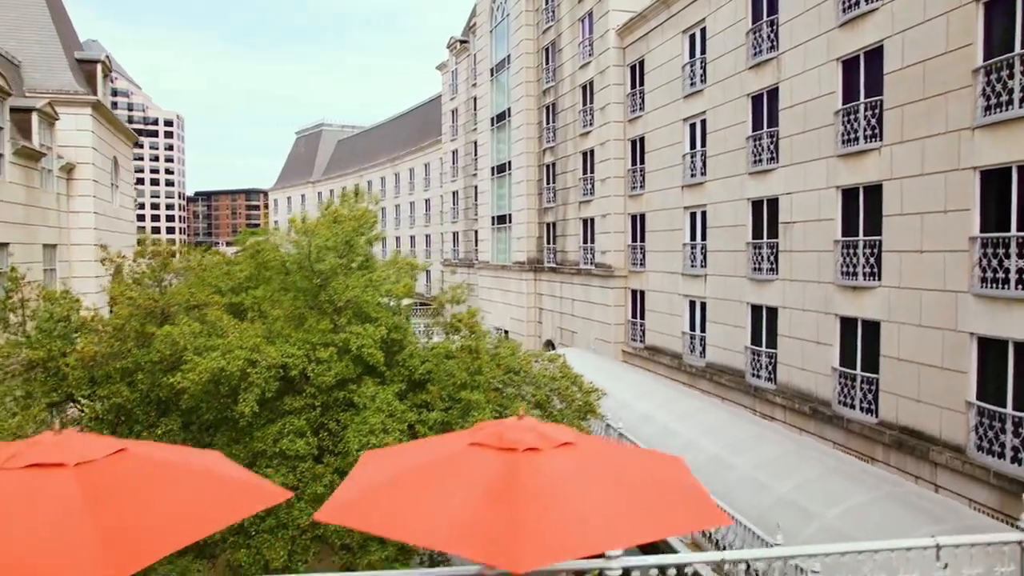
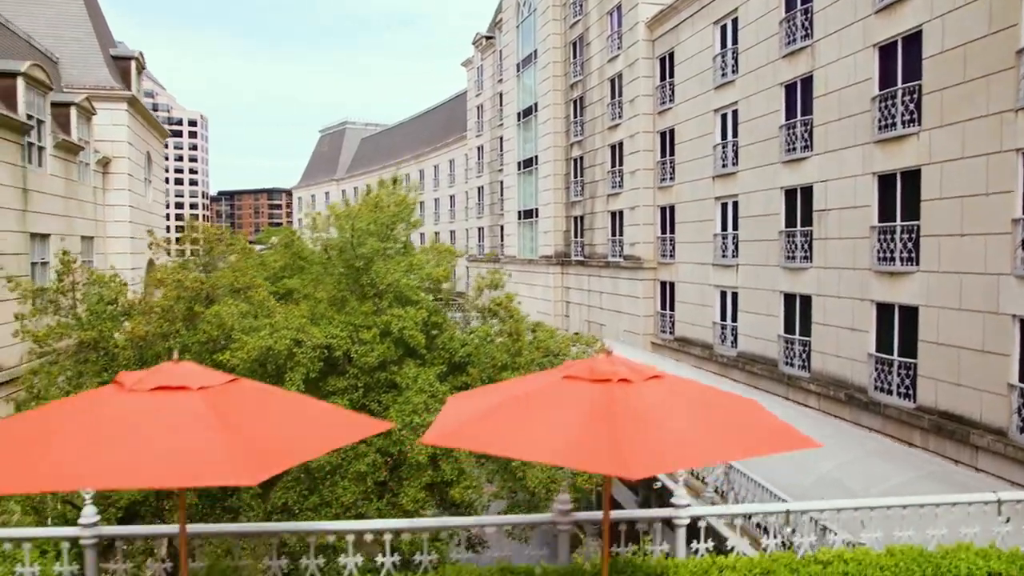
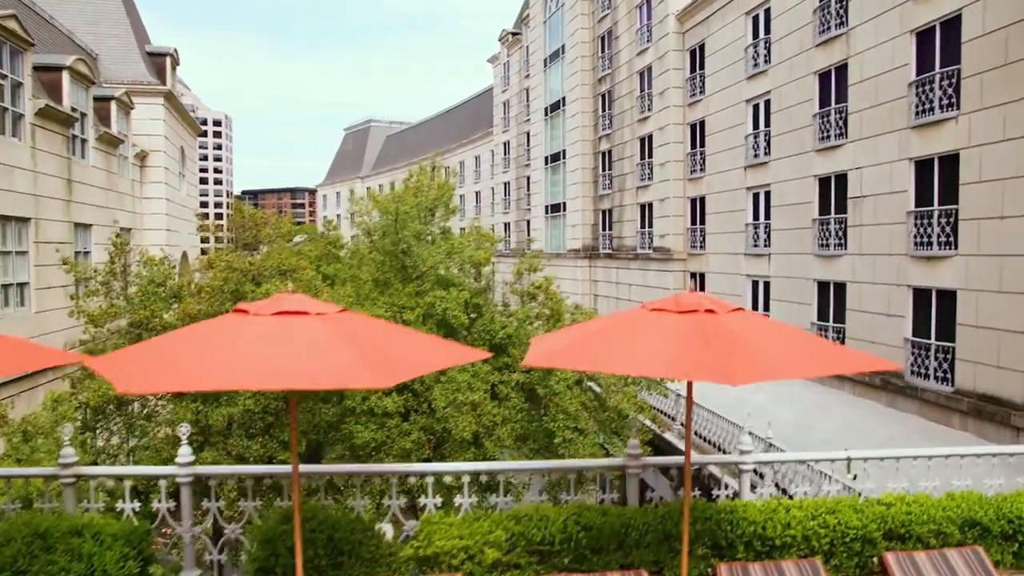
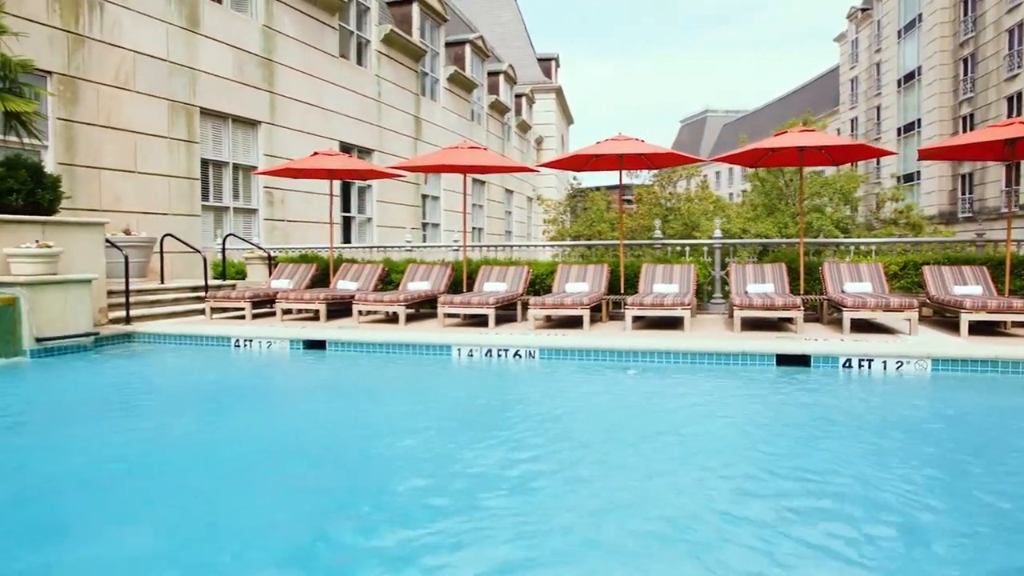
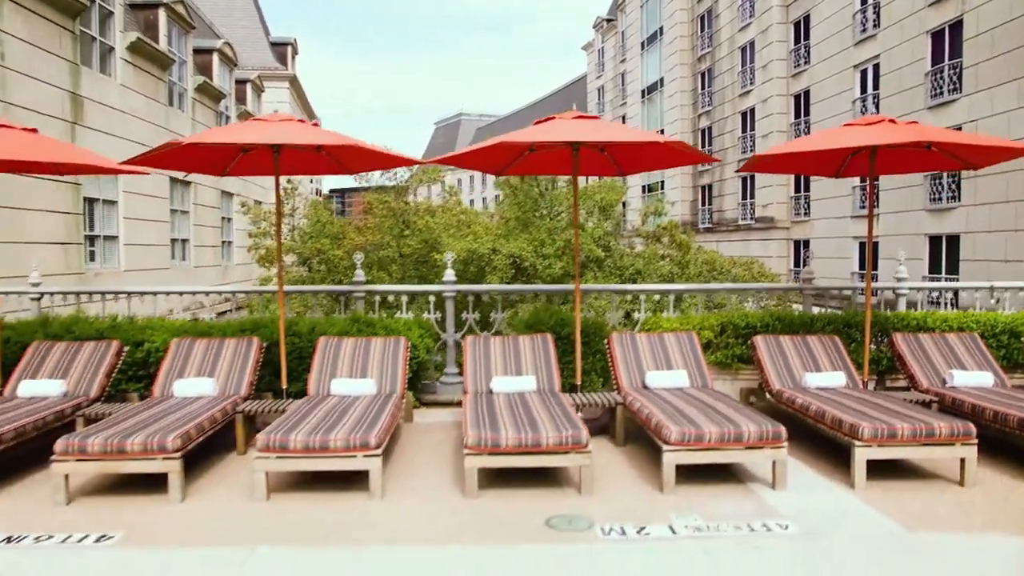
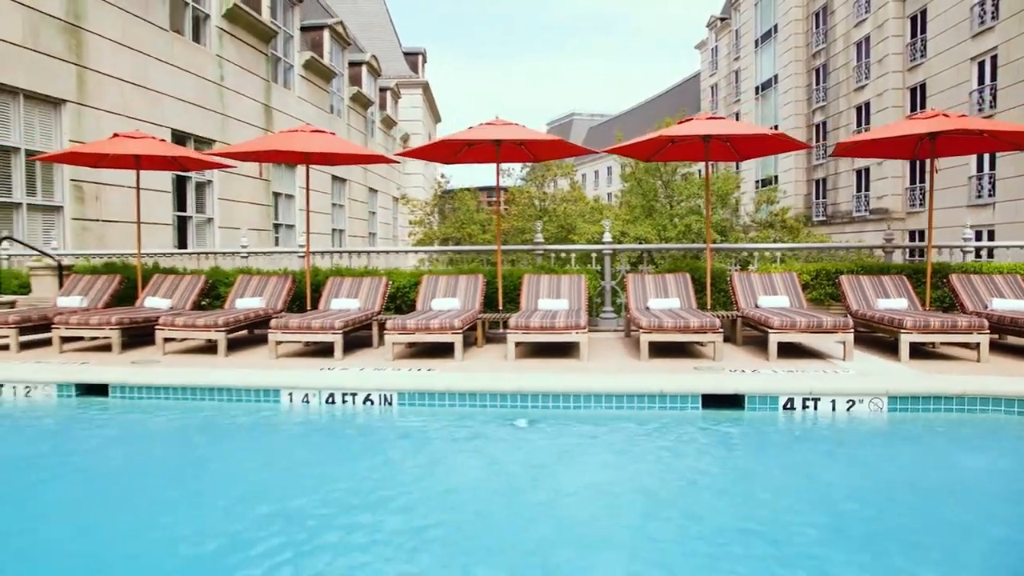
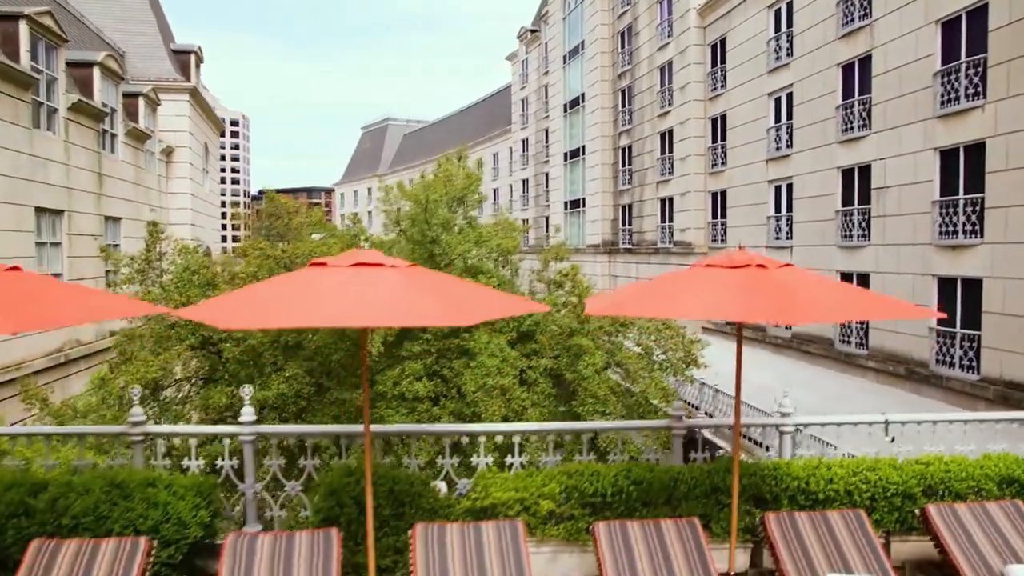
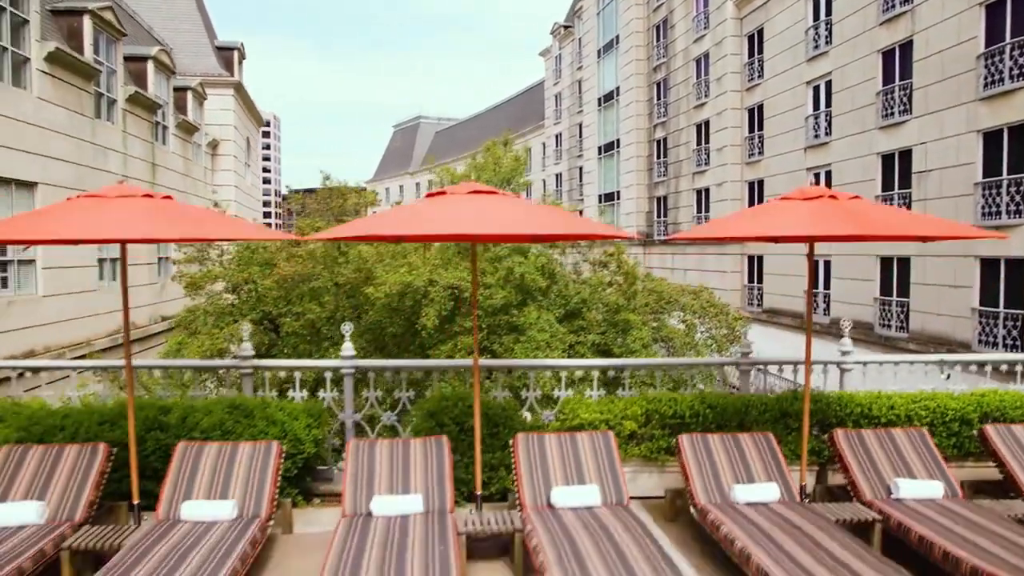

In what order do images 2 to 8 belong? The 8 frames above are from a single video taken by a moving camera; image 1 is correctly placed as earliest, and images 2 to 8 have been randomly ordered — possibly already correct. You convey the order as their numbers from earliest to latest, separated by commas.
2, 3, 7, 8, 5, 6, 4
